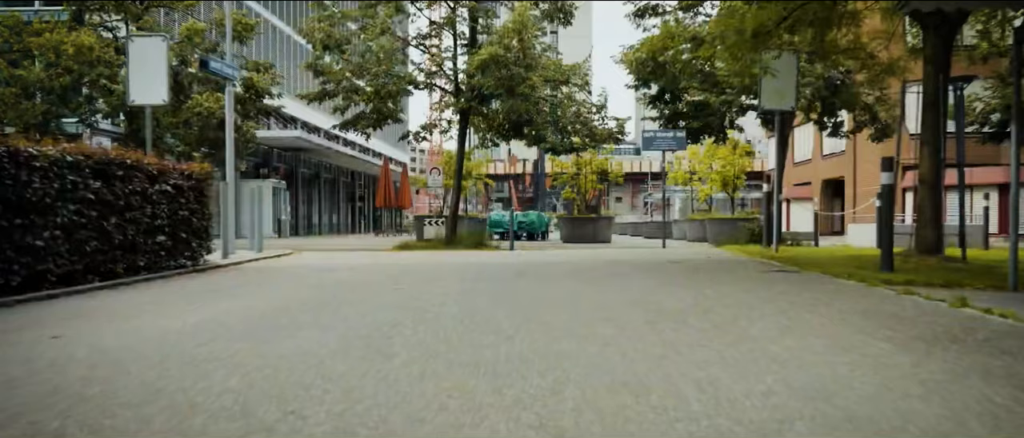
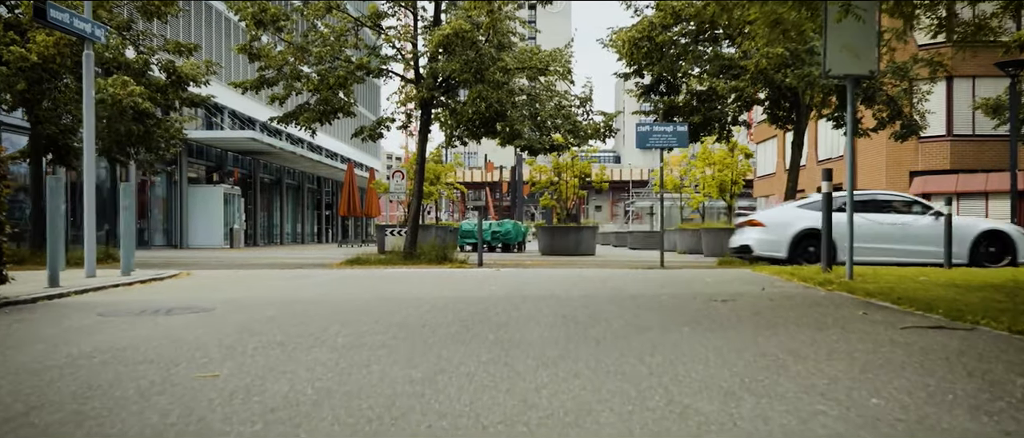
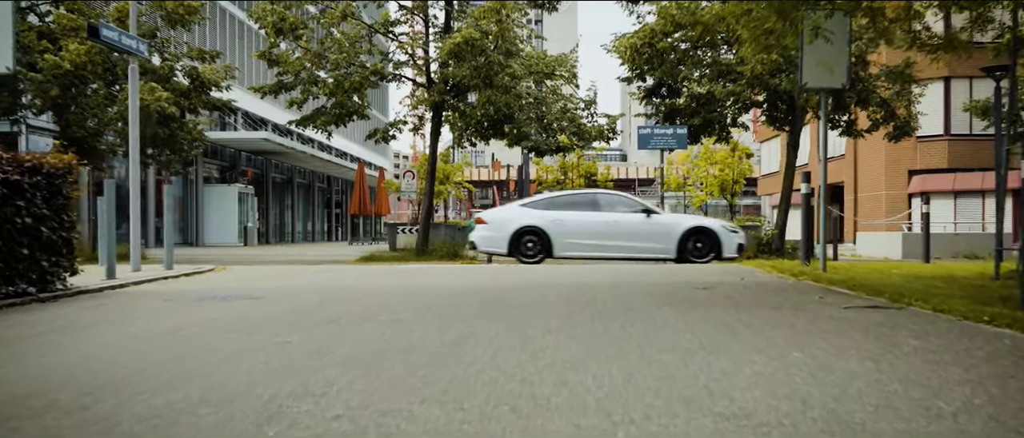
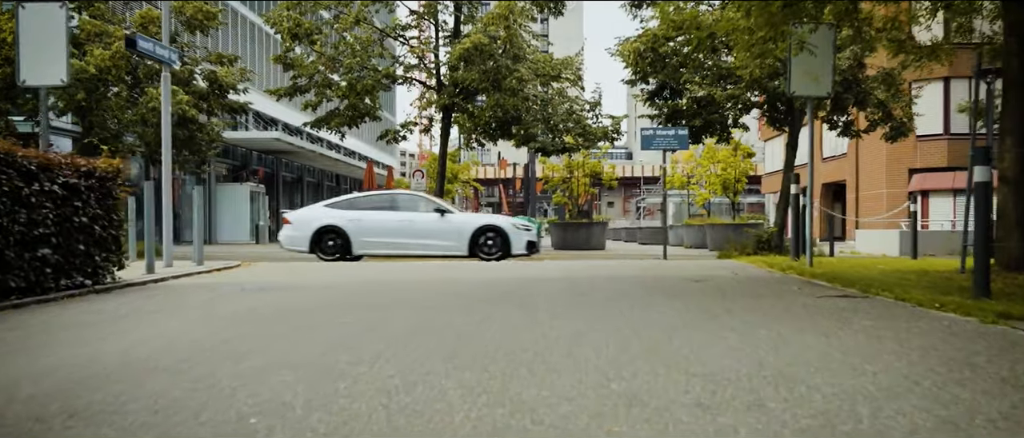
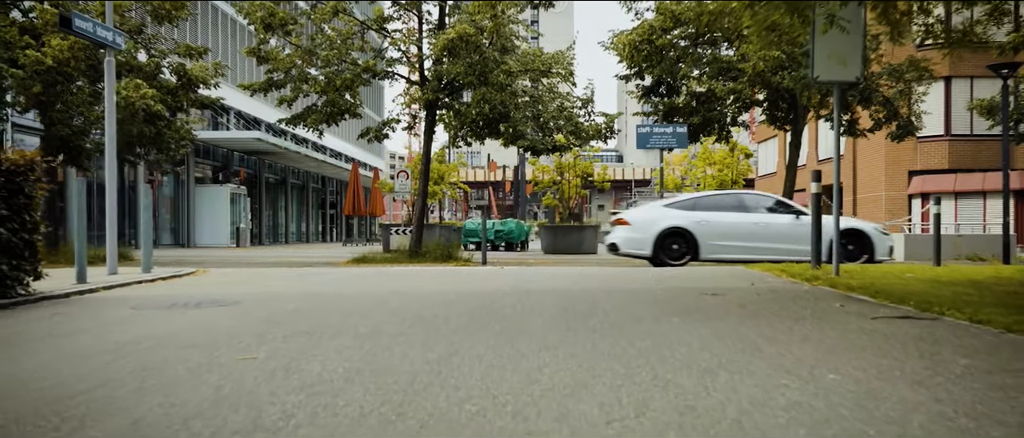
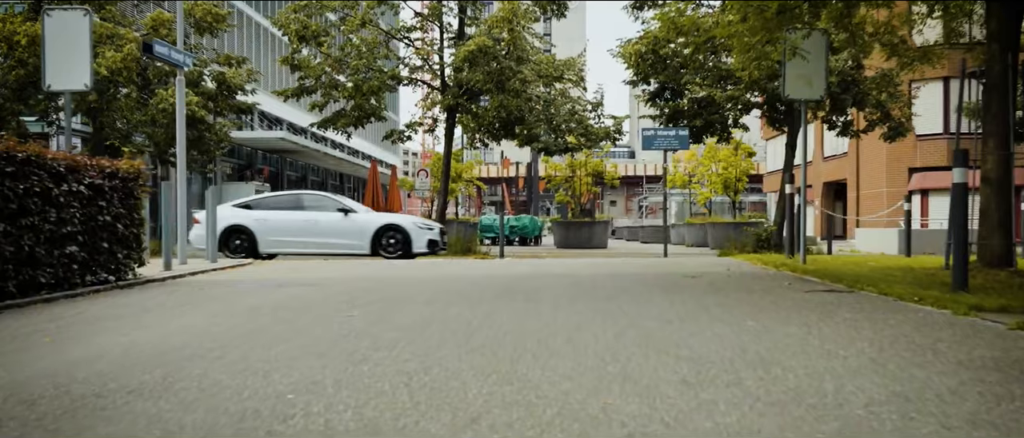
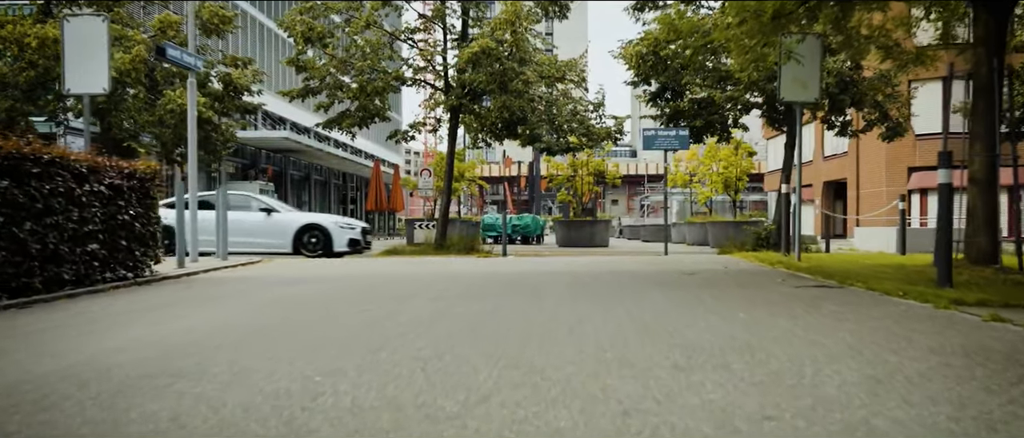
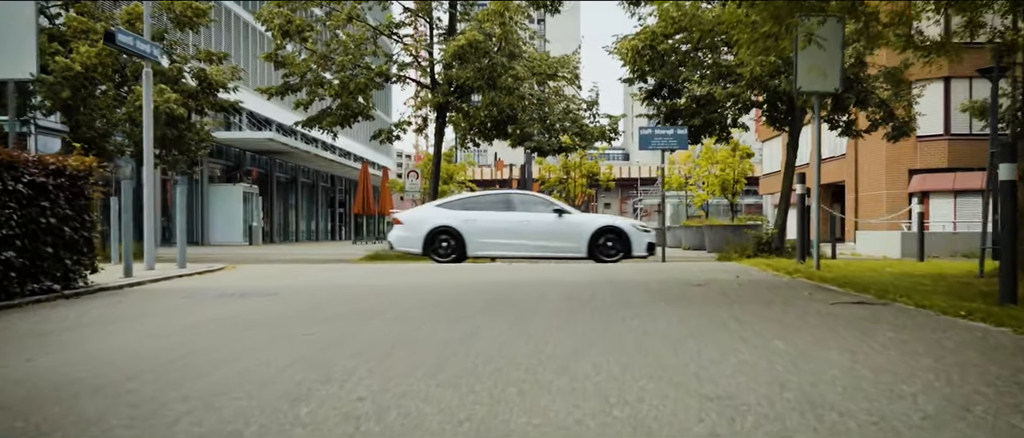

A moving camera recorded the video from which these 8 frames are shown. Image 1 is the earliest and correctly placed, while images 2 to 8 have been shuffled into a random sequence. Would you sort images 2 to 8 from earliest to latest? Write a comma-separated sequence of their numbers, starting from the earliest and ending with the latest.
7, 6, 4, 8, 3, 5, 2
